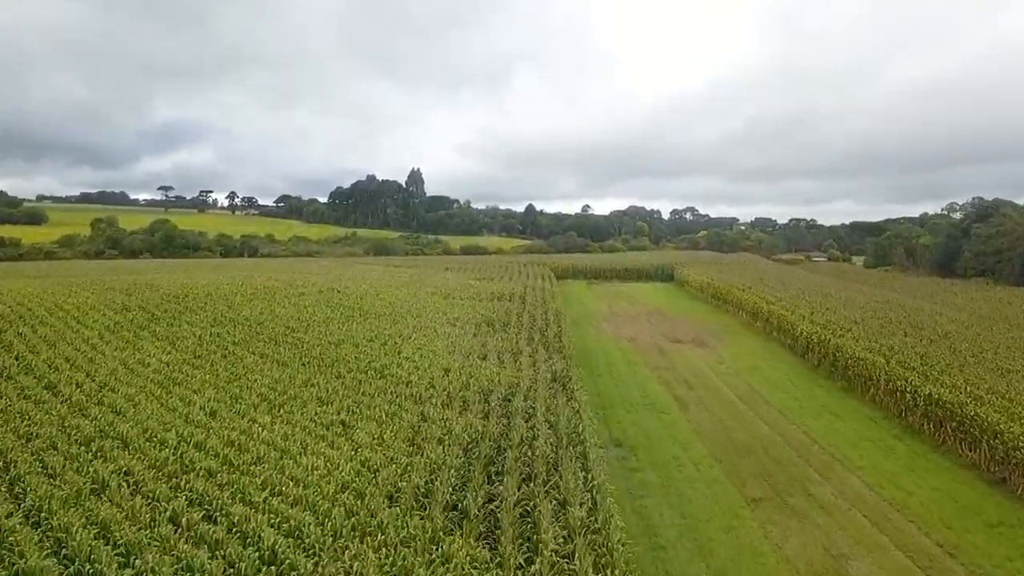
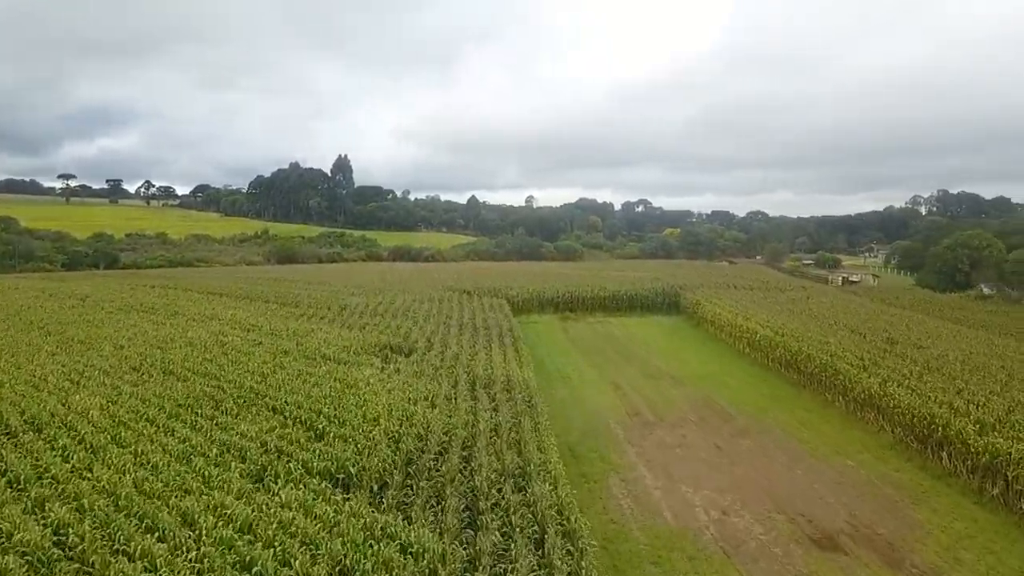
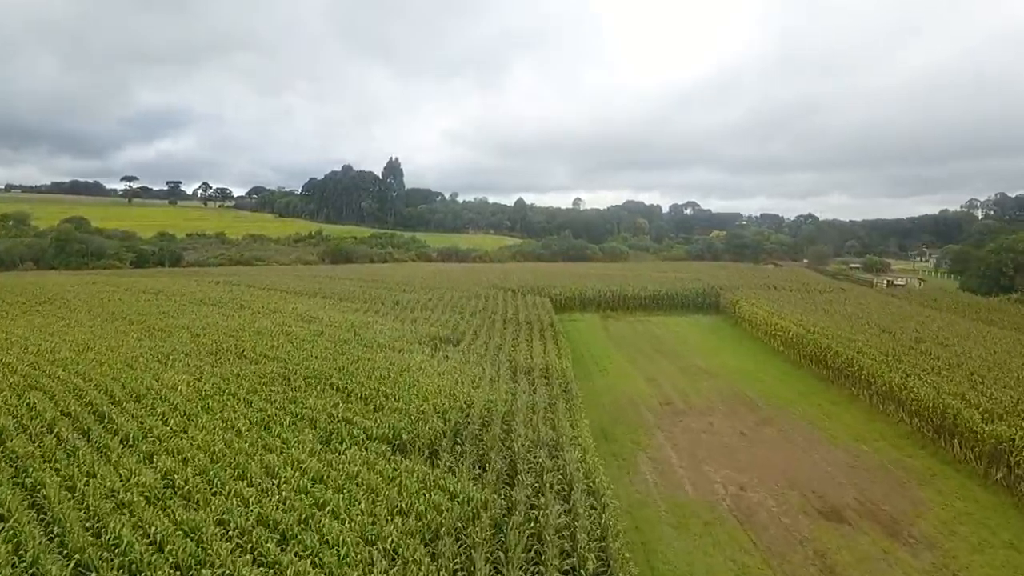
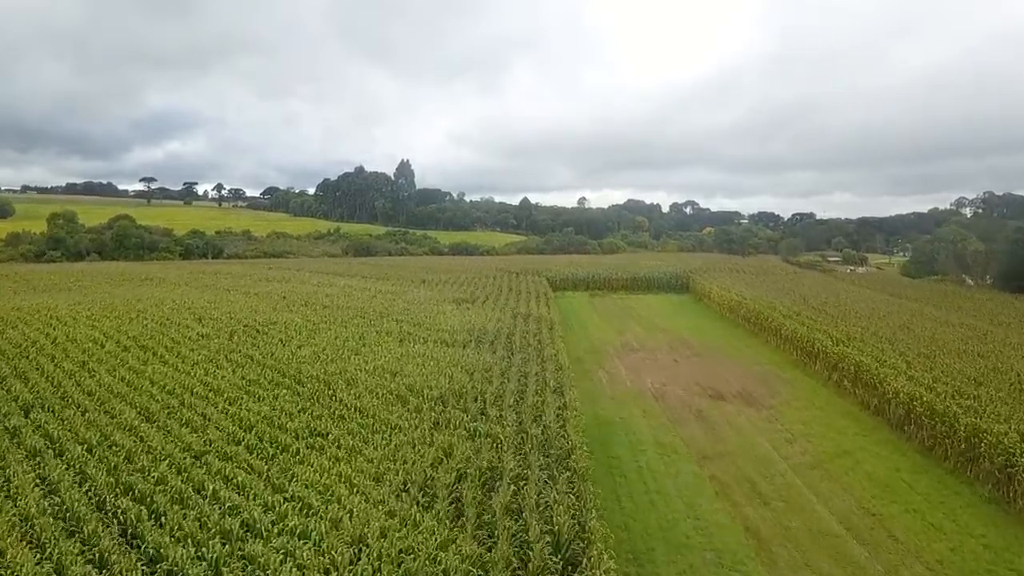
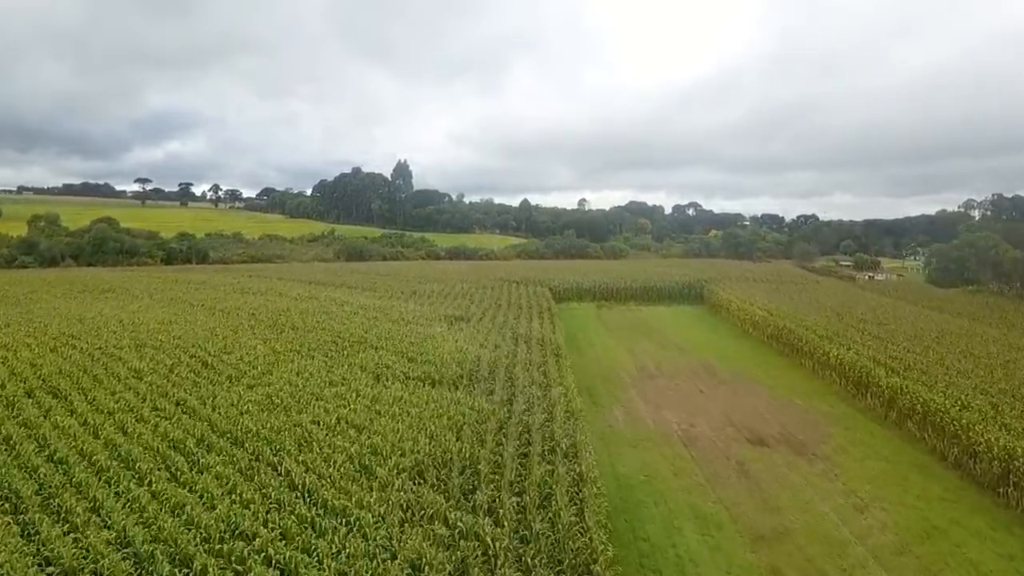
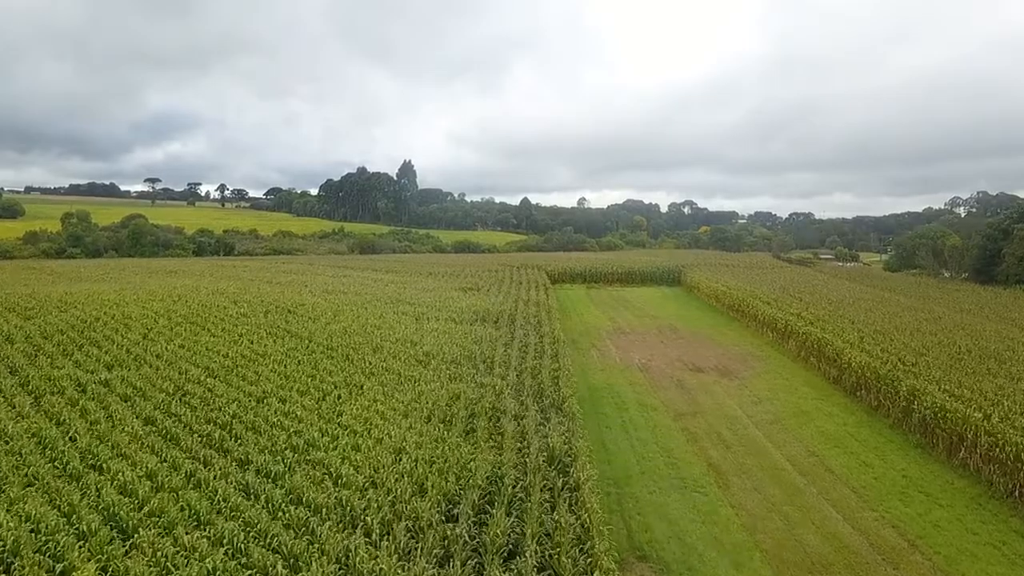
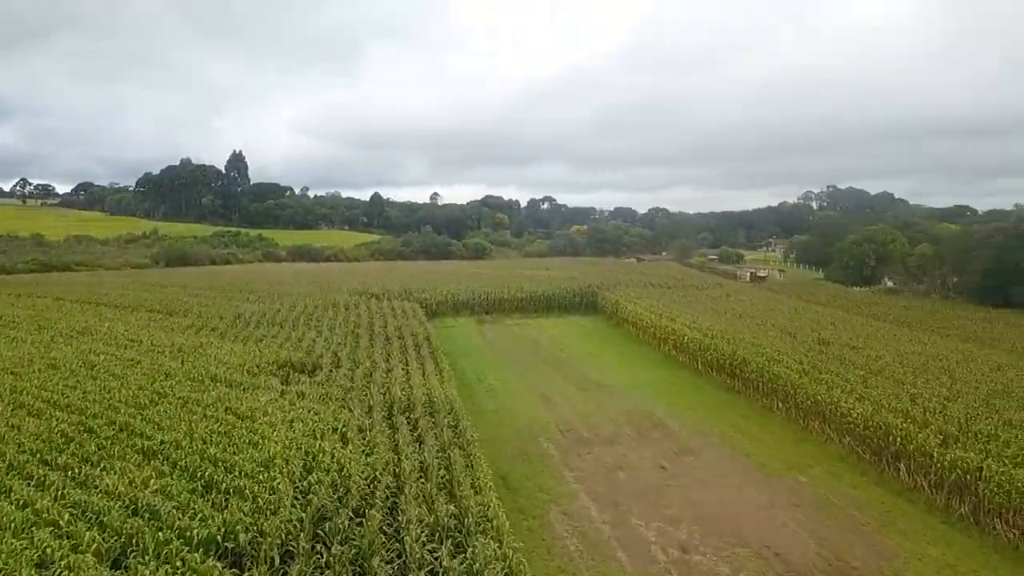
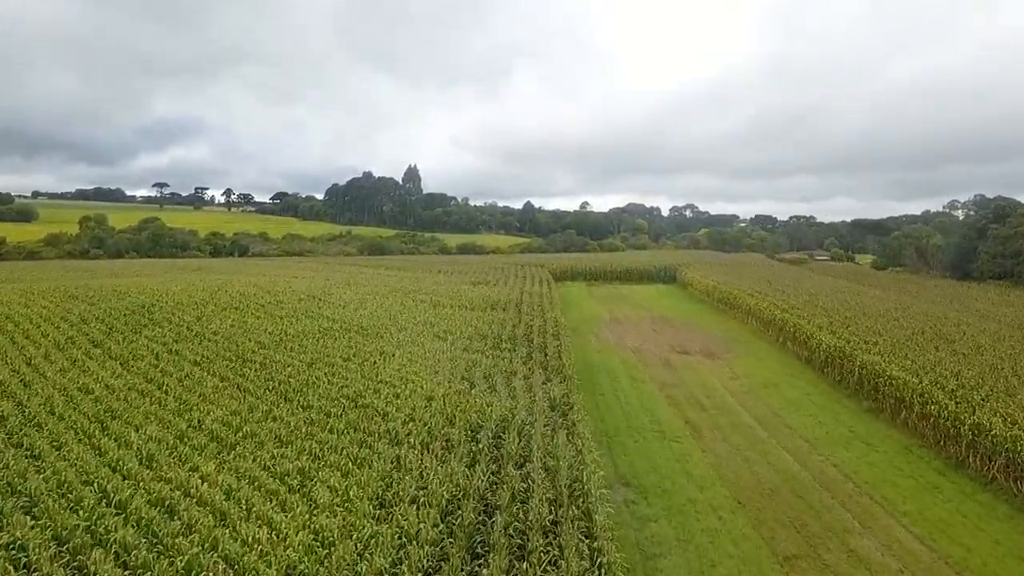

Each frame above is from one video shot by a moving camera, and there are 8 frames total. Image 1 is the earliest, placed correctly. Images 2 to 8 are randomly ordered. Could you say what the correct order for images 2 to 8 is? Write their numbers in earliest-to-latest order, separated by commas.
8, 6, 4, 5, 3, 2, 7
